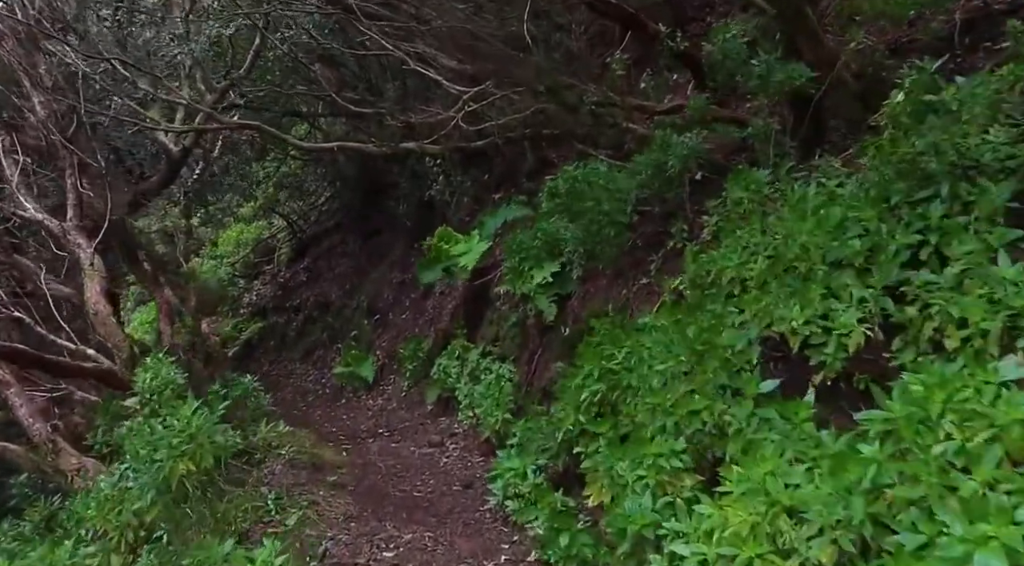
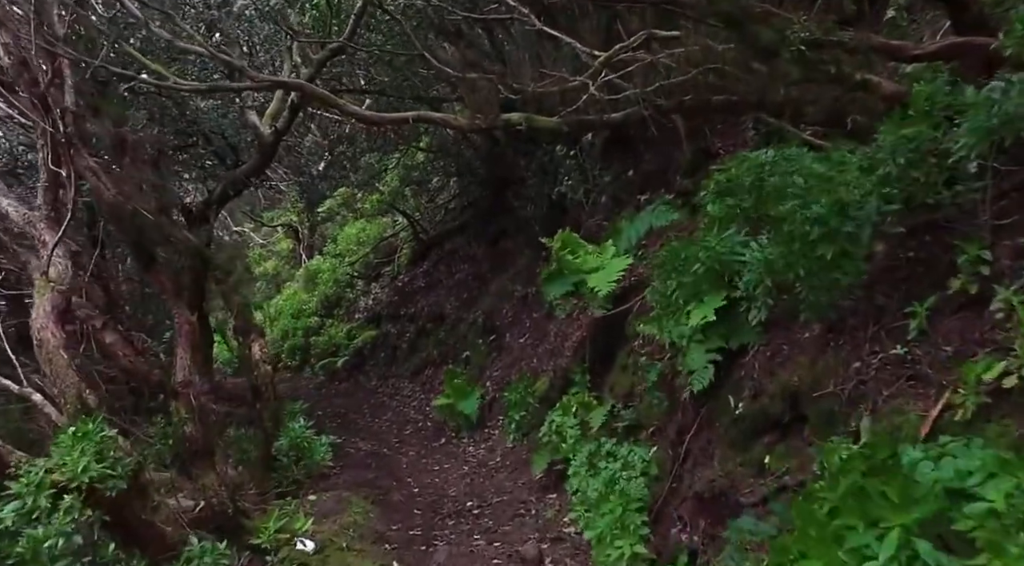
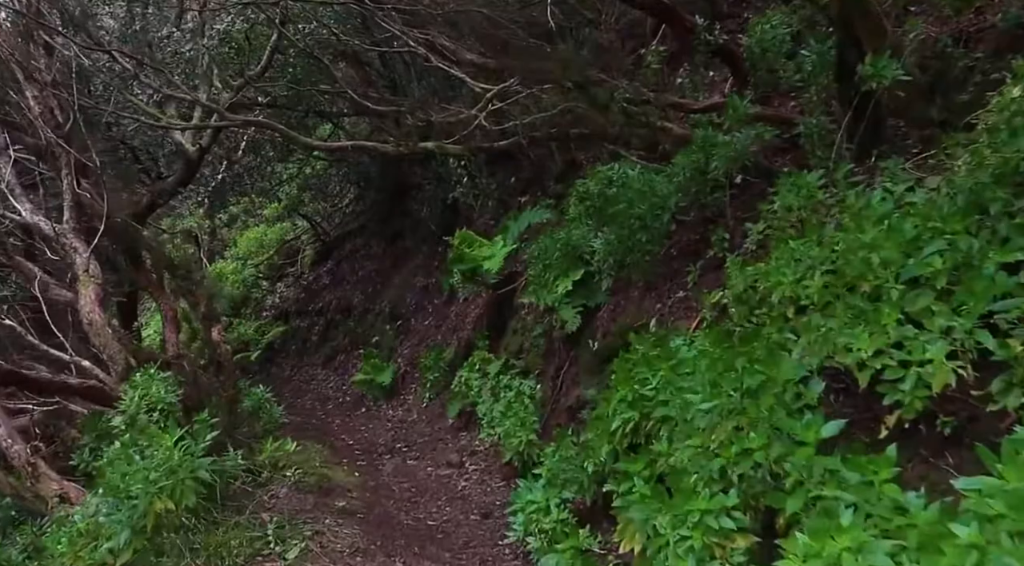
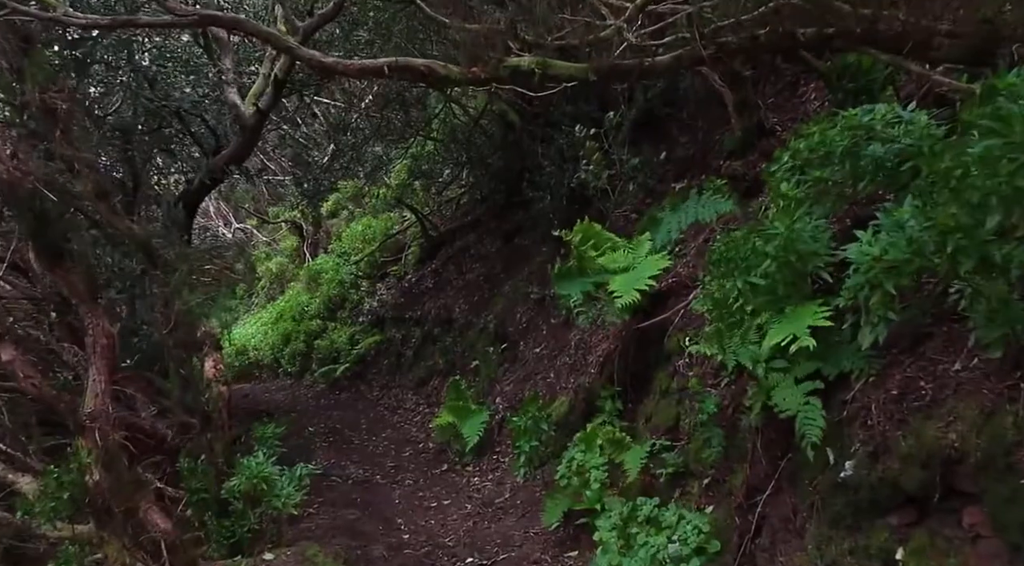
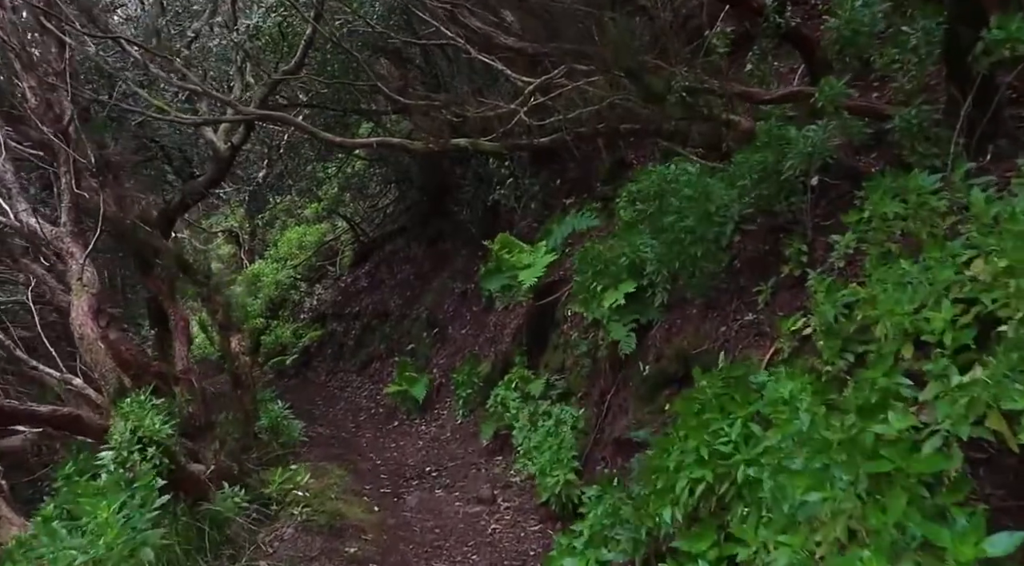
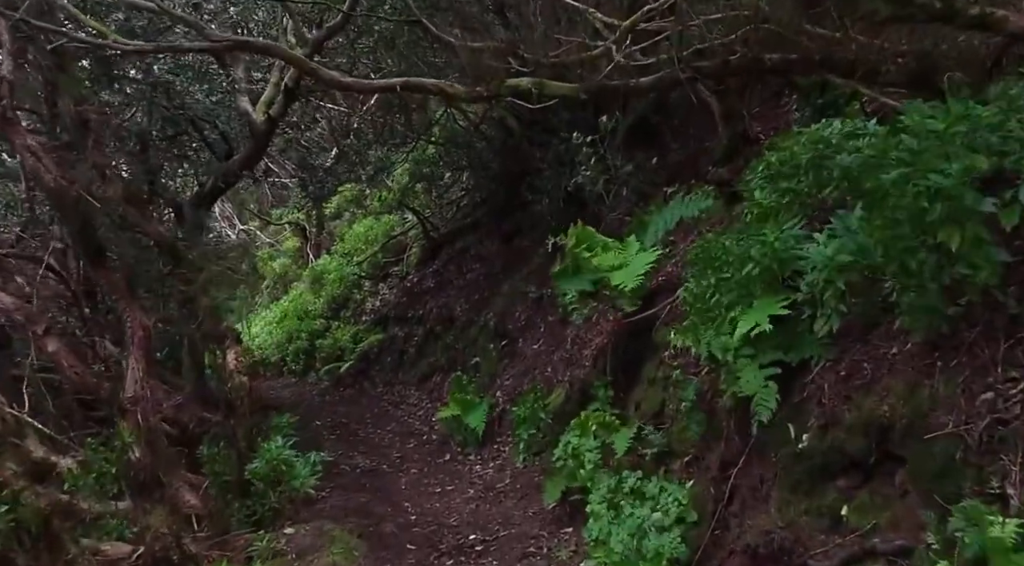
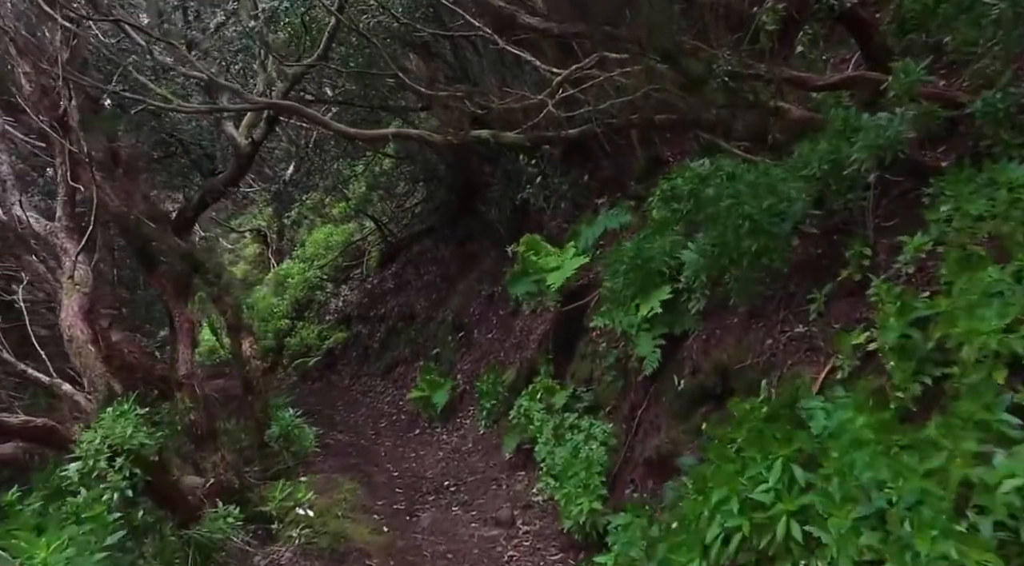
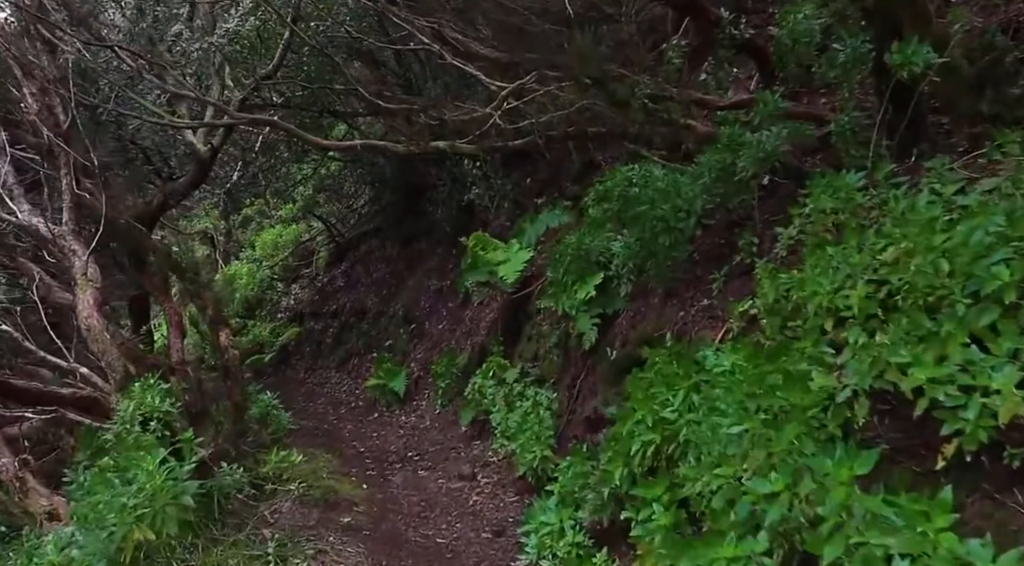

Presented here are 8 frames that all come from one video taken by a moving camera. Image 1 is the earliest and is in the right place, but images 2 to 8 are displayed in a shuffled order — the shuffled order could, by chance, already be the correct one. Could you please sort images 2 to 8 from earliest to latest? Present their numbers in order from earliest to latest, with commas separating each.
3, 8, 5, 7, 2, 6, 4
